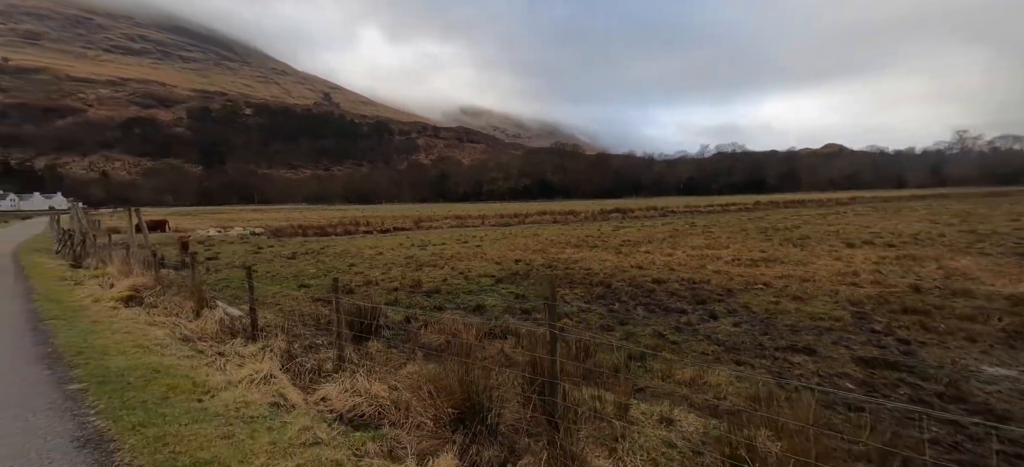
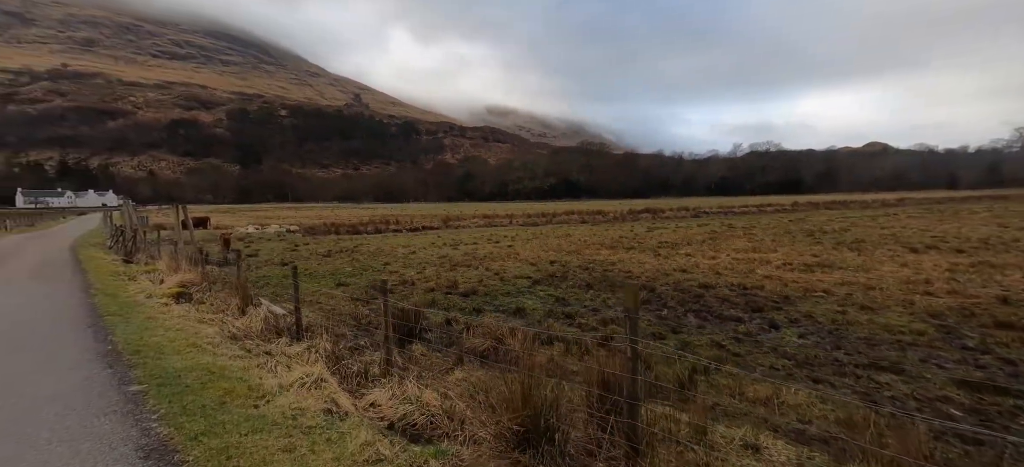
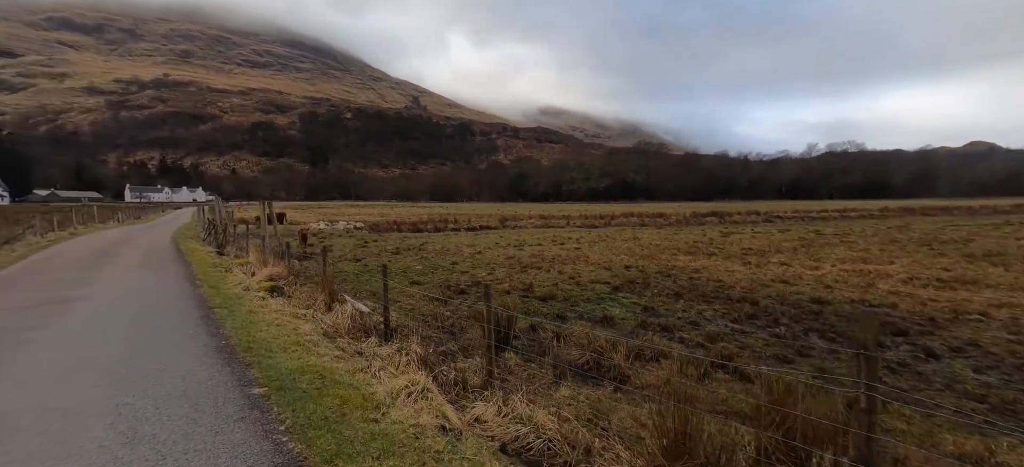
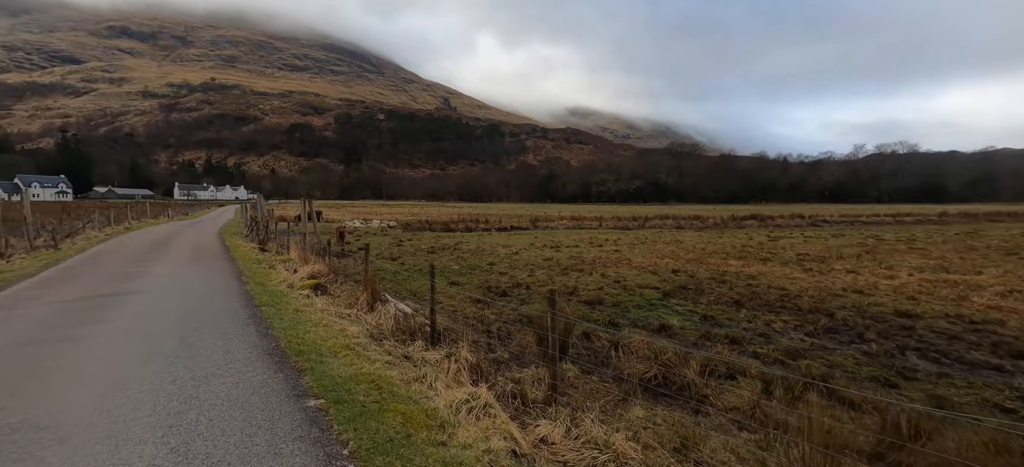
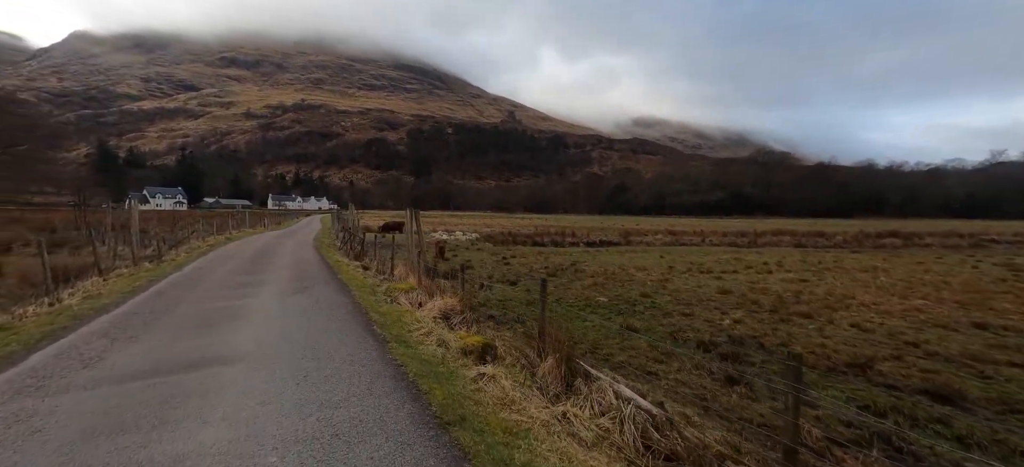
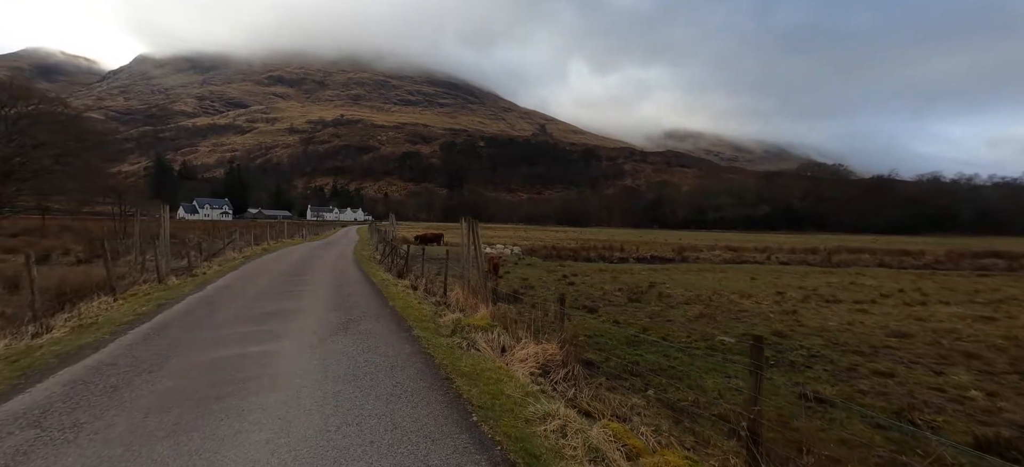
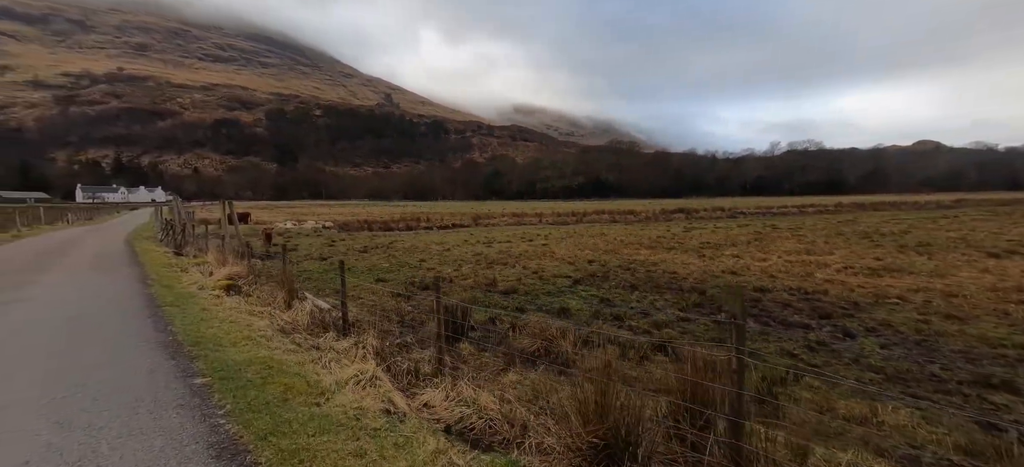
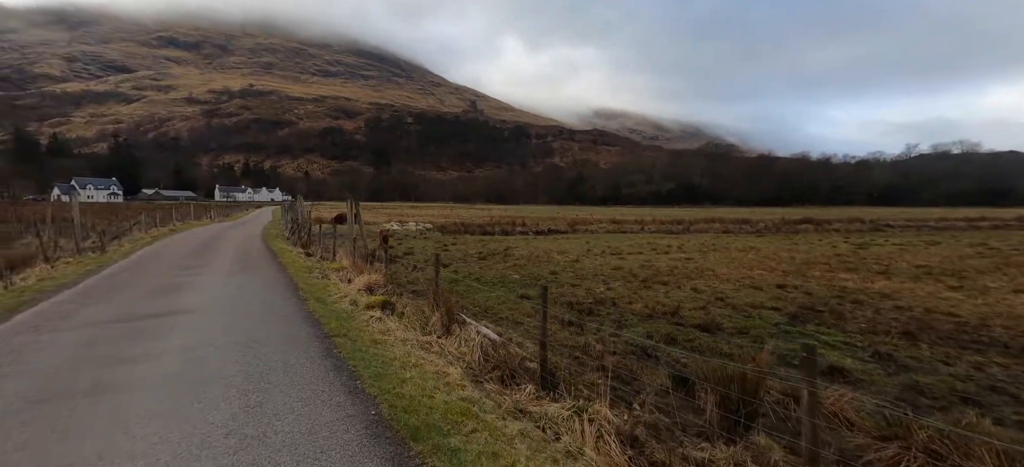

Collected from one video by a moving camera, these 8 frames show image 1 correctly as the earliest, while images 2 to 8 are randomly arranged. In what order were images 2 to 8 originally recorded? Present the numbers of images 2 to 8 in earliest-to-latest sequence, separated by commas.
2, 7, 3, 4, 8, 5, 6
